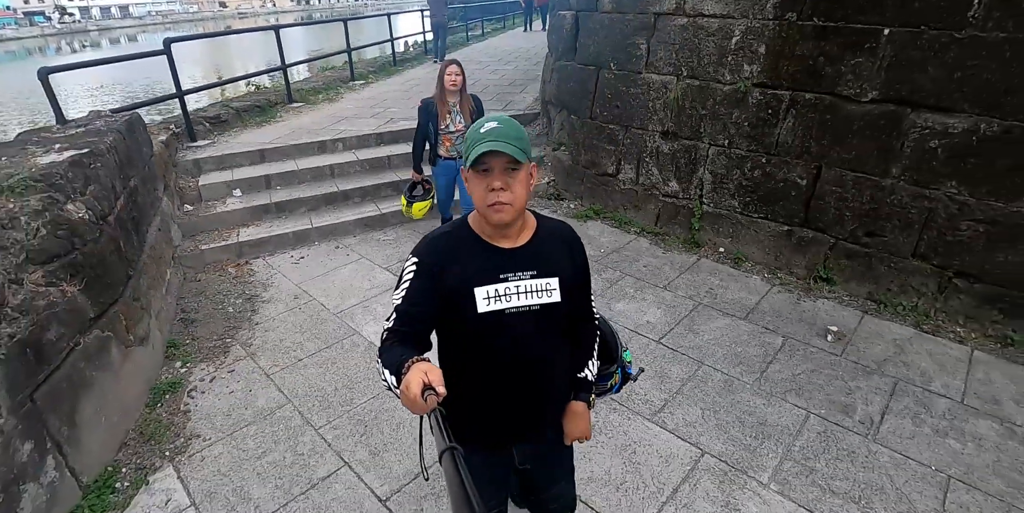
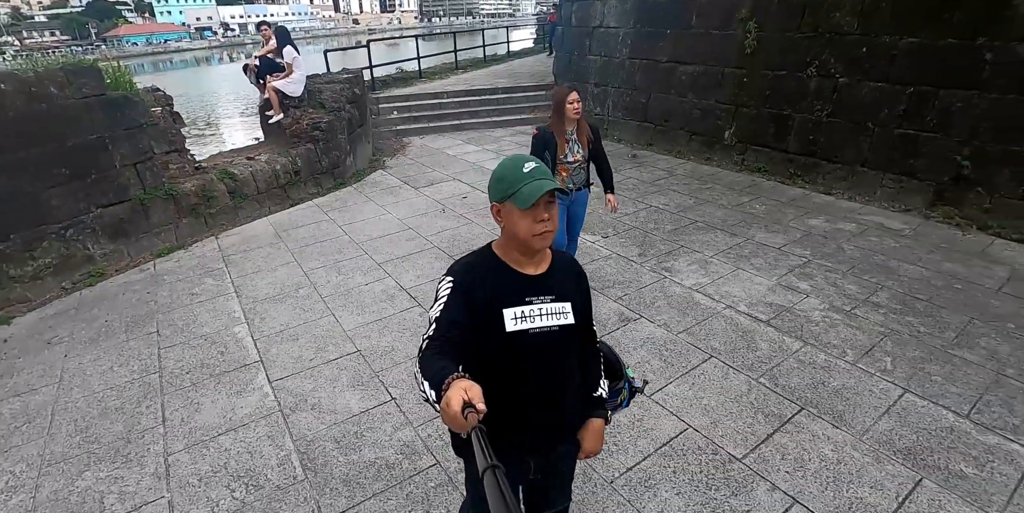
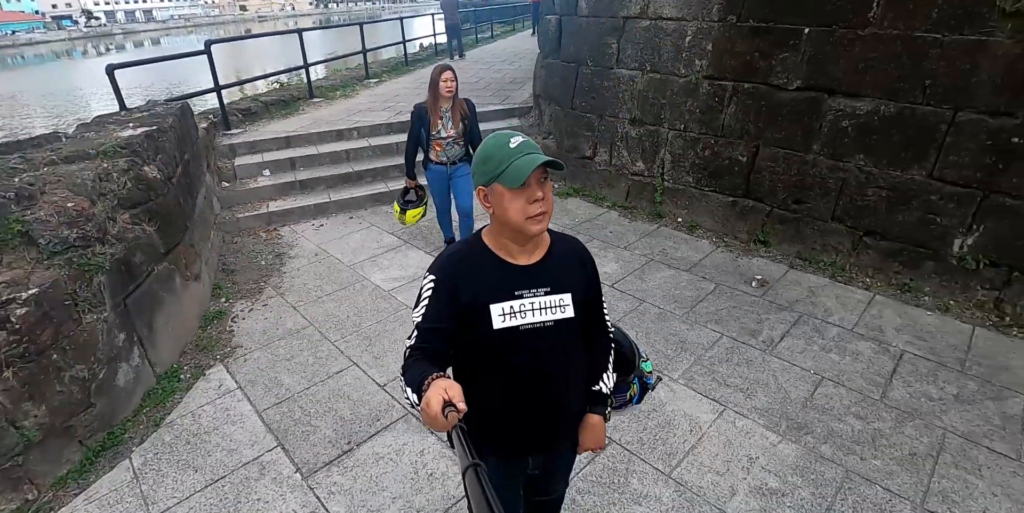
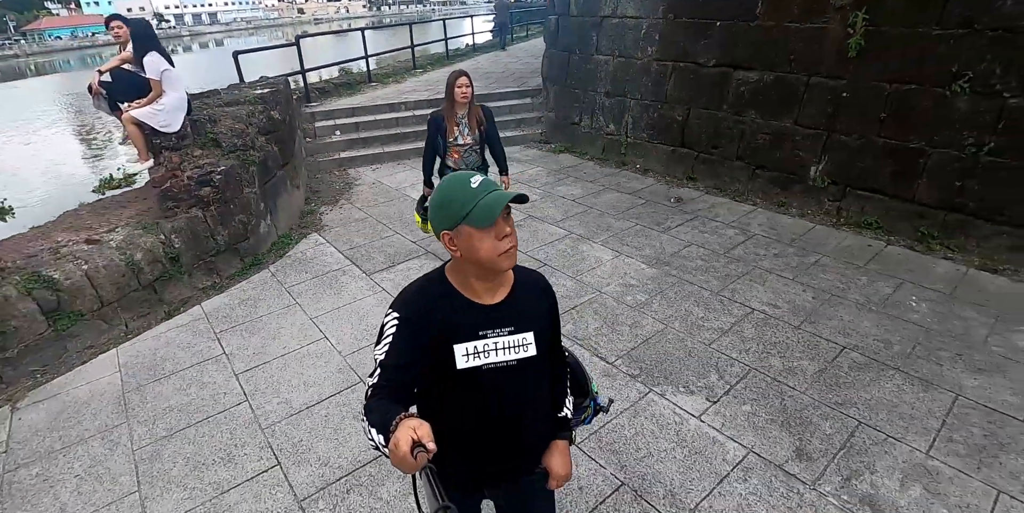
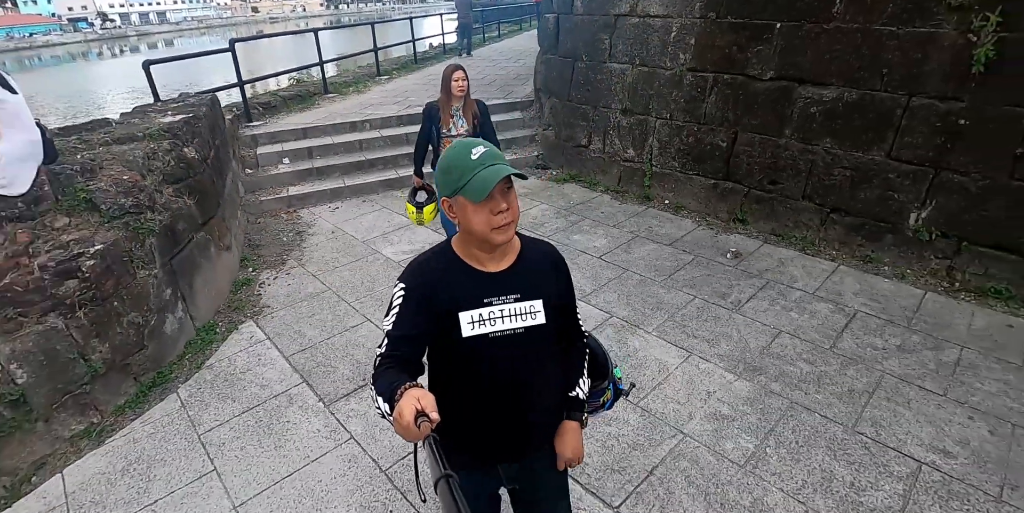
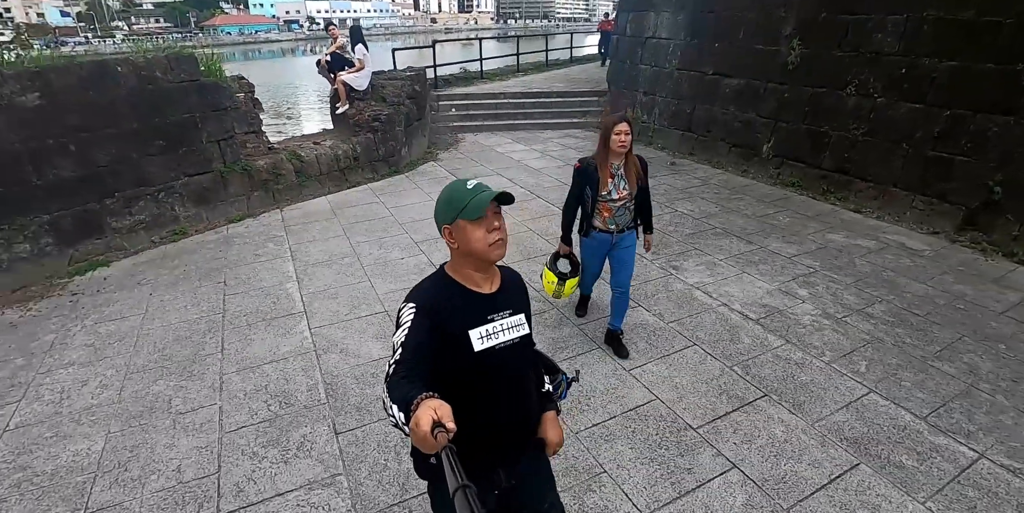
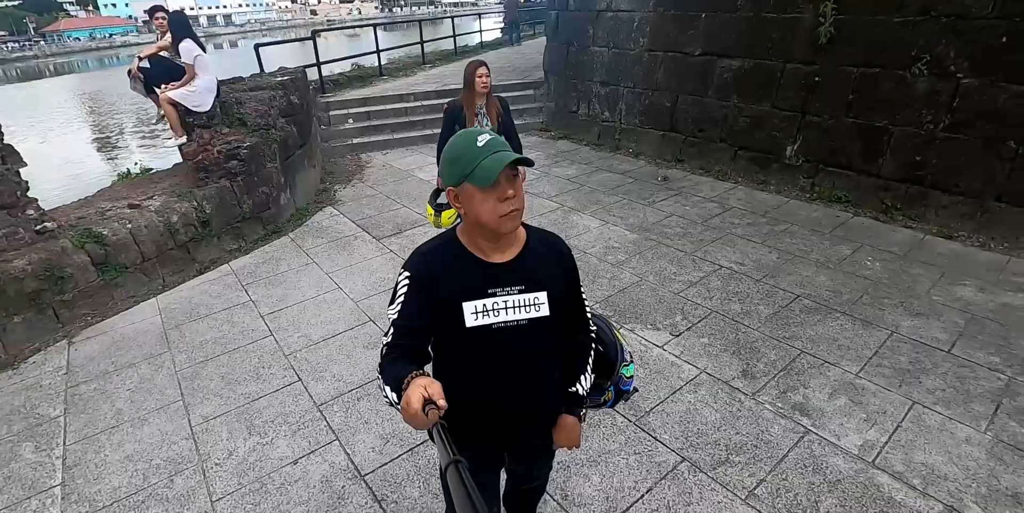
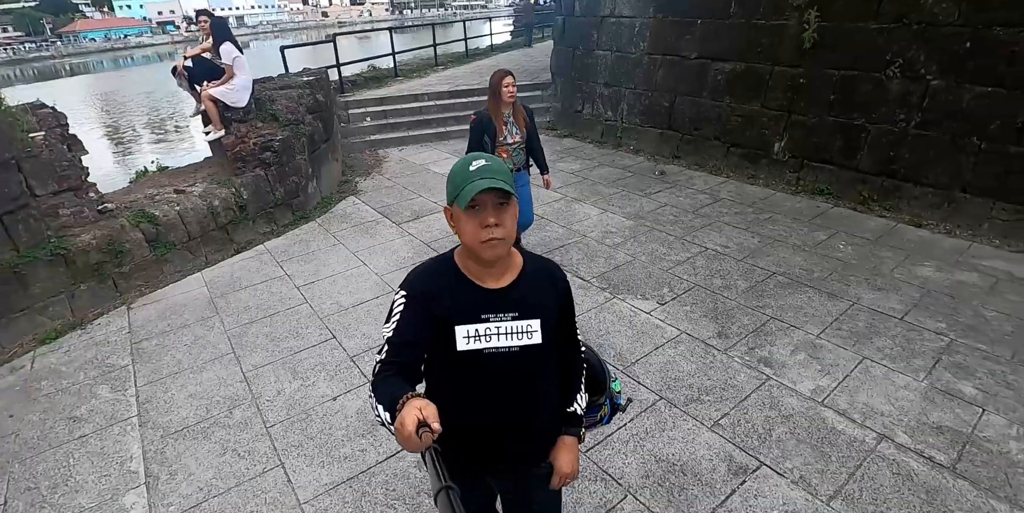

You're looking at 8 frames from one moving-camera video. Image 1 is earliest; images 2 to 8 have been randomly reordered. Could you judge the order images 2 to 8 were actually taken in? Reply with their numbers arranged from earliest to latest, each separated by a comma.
3, 5, 4, 7, 8, 2, 6
